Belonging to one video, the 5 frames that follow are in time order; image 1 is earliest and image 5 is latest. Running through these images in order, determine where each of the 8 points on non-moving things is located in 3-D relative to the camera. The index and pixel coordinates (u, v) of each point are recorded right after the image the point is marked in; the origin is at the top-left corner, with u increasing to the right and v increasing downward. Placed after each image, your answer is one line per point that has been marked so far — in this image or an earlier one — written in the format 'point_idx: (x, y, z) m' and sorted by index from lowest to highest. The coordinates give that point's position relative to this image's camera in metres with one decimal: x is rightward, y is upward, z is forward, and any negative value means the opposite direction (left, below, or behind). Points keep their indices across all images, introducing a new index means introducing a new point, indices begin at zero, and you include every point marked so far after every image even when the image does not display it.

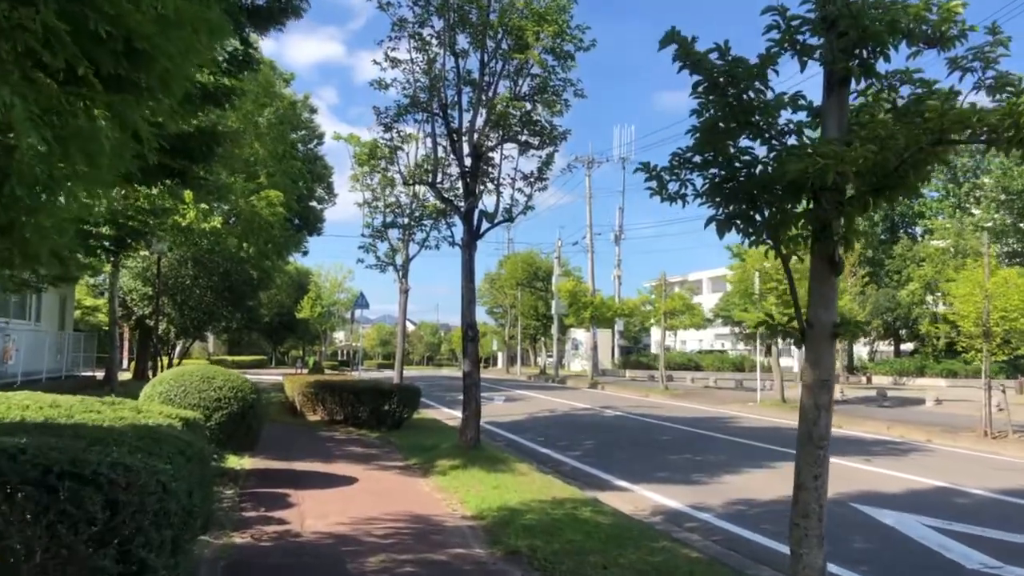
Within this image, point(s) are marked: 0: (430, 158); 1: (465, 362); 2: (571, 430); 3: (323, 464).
0: (-1.2, +1.9, +12.7) m
1: (-0.6, -1.0, +11.6) m
2: (+1.1, -2.7, +16.5) m
3: (-2.3, -2.1, +10.5) m
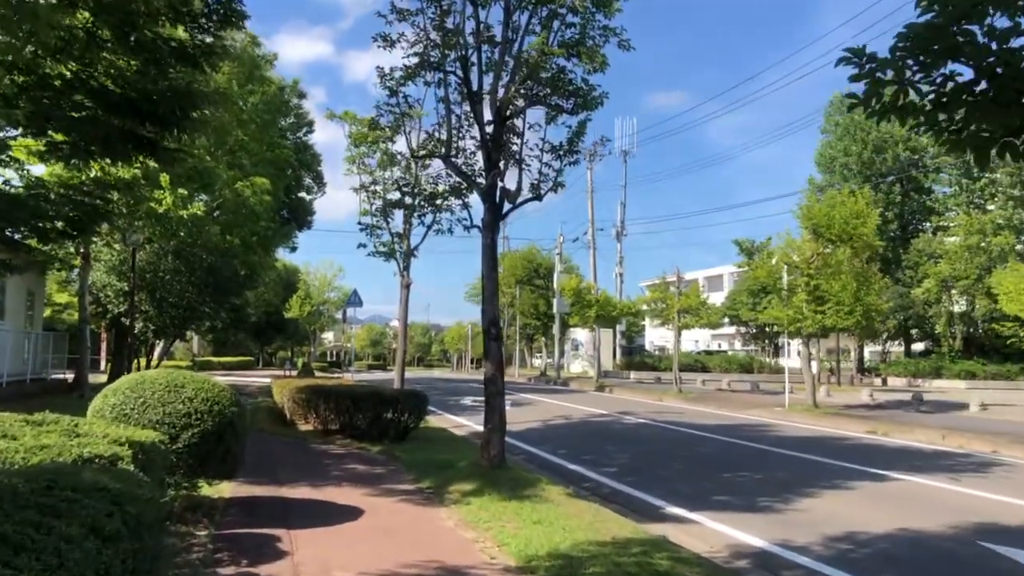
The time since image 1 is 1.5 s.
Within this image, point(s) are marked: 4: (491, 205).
0: (-0.9, +2.0, +10.9) m
1: (-0.3, -0.8, +9.8) m
2: (+1.4, -2.6, +14.7) m
3: (-1.9, -2.0, +8.7) m
4: (-0.2, +1.0, +10.0) m
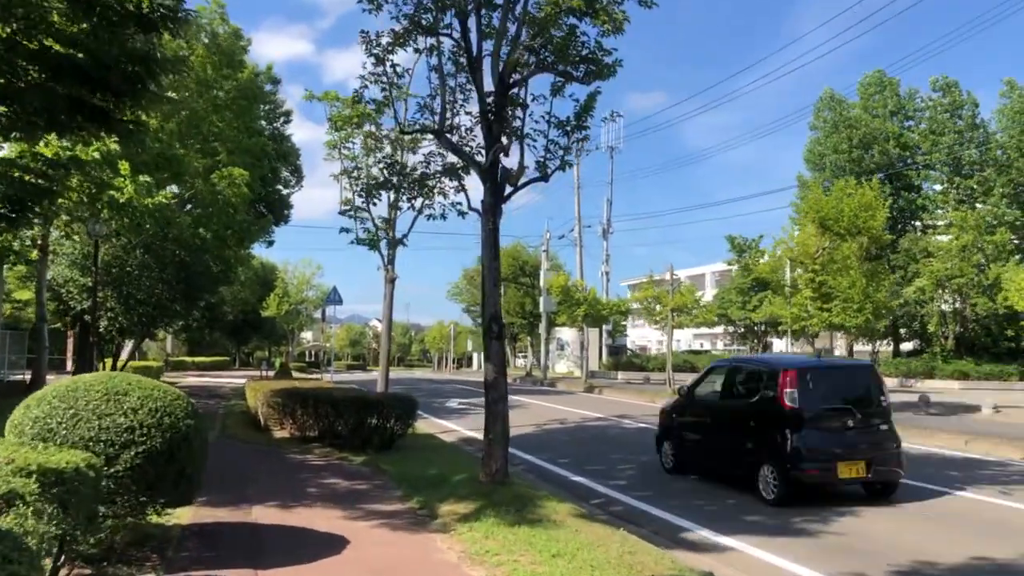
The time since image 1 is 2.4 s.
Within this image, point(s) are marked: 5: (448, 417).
0: (-0.9, +2.1, +9.7) m
1: (-0.2, -0.7, +8.6) m
2: (+1.3, -2.5, +13.6) m
3: (-1.8, -1.9, +7.5) m
4: (-0.2, +1.1, +8.8) m
5: (-1.4, -2.8, +19.0) m
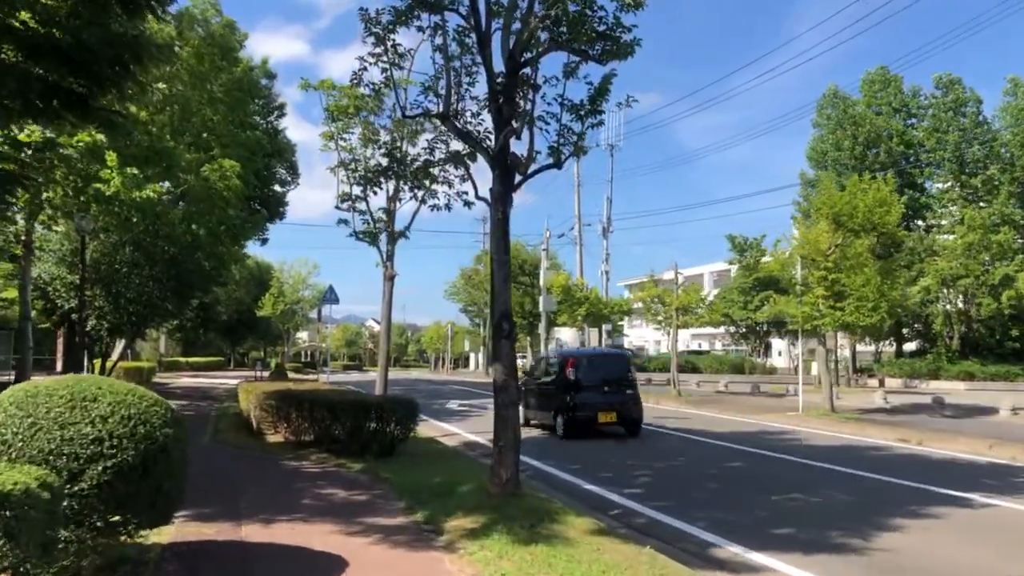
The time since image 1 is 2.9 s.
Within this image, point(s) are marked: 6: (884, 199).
0: (-0.8, +2.1, +9.1) m
1: (-0.1, -0.7, +8.0) m
2: (+1.4, -2.4, +13.0) m
3: (-1.7, -1.9, +6.9) m
4: (-0.1, +1.1, +8.2) m
5: (-1.3, -2.8, +18.4) m
6: (+7.9, +1.9, +18.7) m
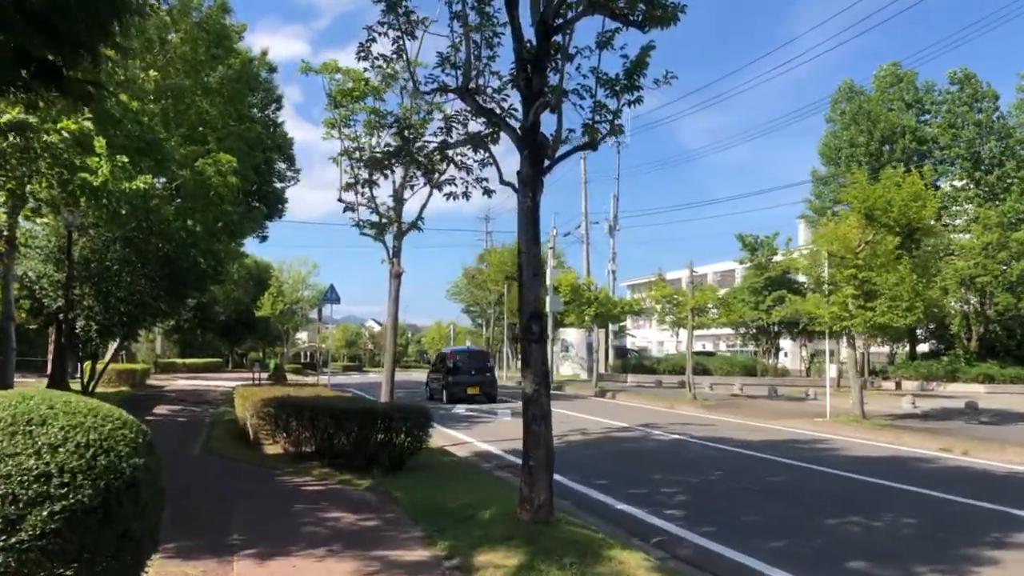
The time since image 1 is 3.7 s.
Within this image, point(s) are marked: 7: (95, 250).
0: (-0.5, +2.1, +8.1) m
1: (+0.1, -0.7, +7.0) m
2: (+1.6, -2.4, +11.9) m
3: (-1.5, -1.8, +5.9) m
4: (+0.2, +1.1, +7.2) m
5: (-1.1, -2.7, +17.4) m
6: (+8.1, +1.9, +17.7) m
7: (-9.1, +0.8, +19.4) m
